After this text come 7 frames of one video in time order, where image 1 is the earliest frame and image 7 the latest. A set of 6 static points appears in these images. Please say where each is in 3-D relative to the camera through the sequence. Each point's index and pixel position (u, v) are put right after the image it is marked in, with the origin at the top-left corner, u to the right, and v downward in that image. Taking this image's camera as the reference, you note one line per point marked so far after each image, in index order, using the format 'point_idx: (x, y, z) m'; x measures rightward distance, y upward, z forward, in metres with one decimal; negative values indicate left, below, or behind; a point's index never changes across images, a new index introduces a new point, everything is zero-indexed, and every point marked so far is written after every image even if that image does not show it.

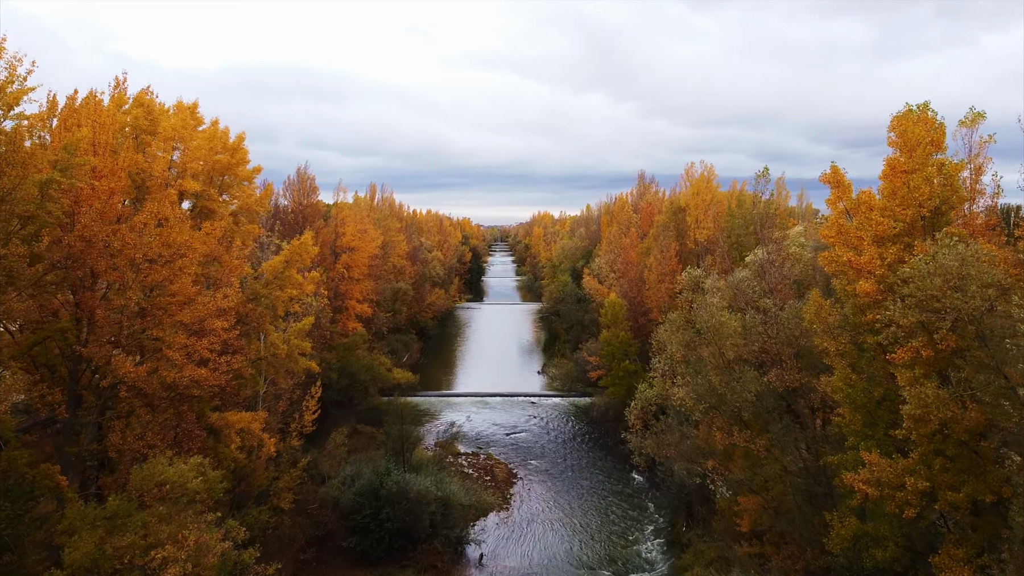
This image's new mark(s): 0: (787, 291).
0: (+7.0, 0.0, +12.6) m
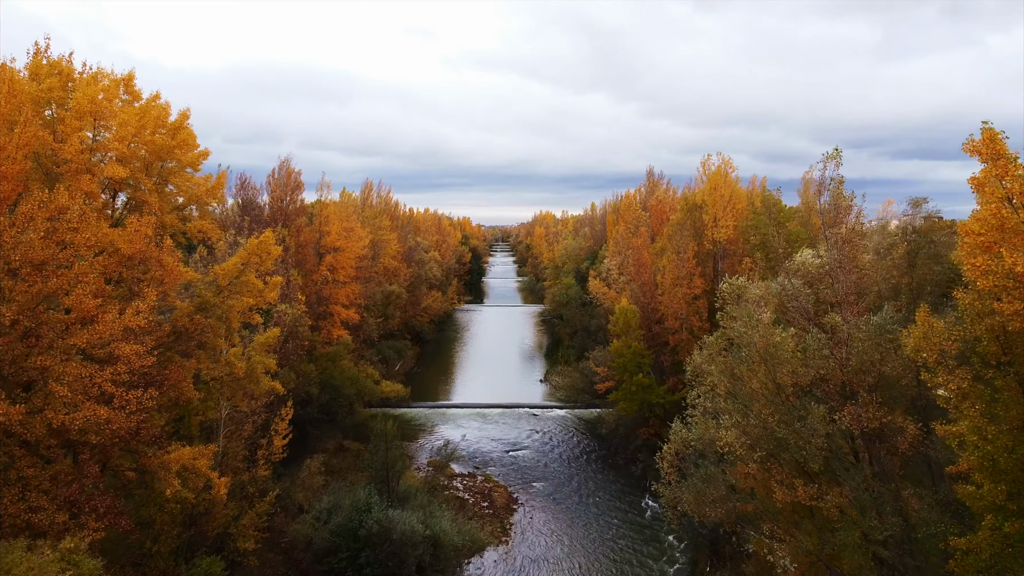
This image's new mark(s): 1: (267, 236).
0: (+7.0, -0.3, +10.1) m
1: (-6.5, +1.4, +13.2) m
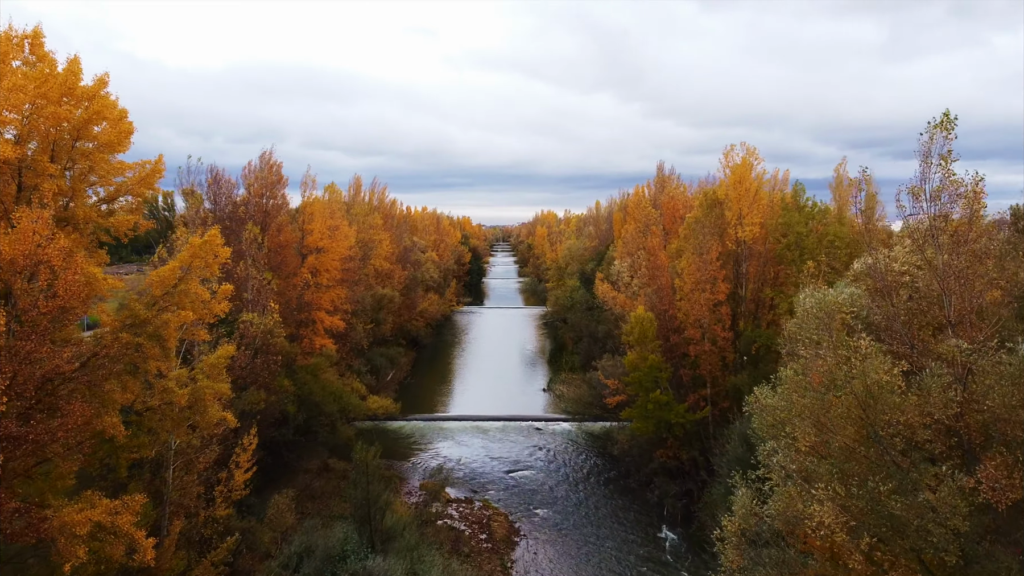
0: (+7.0, -0.5, +7.6) m
1: (-6.5, +1.2, +10.8) m
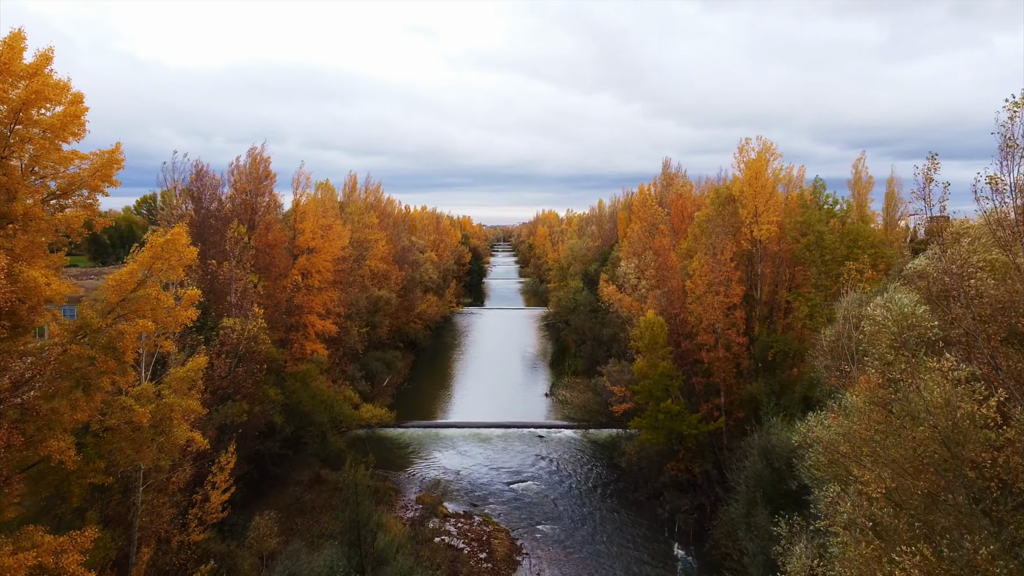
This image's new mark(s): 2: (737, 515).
0: (+7.1, -0.6, +6.4) m
1: (-6.4, +1.1, +9.5) m
2: (+7.2, -7.3, +16.0) m
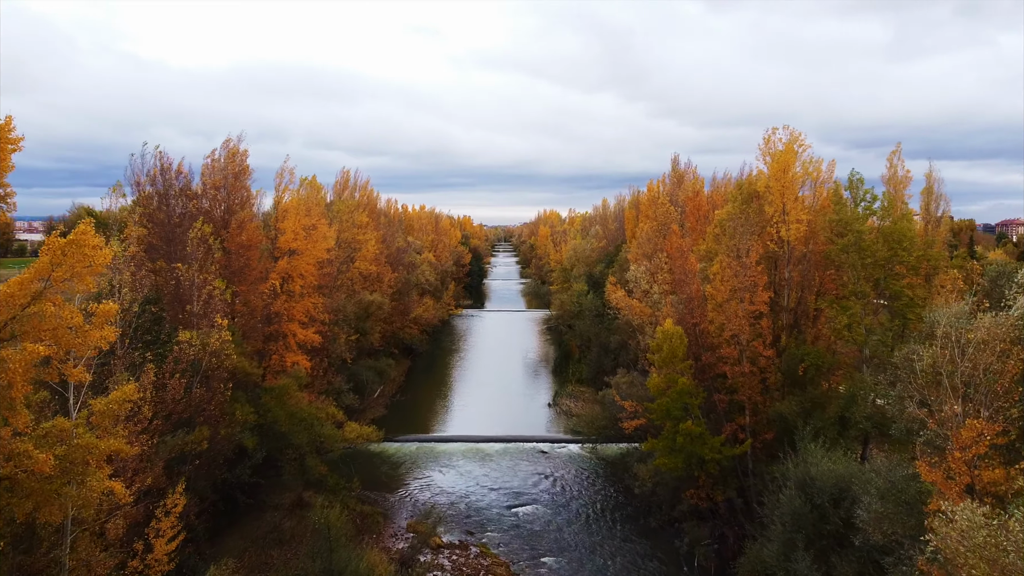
0: (+7.0, -0.8, +4.3) m
1: (-6.4, +0.9, +7.5) m
2: (+7.2, -7.5, +13.9) m
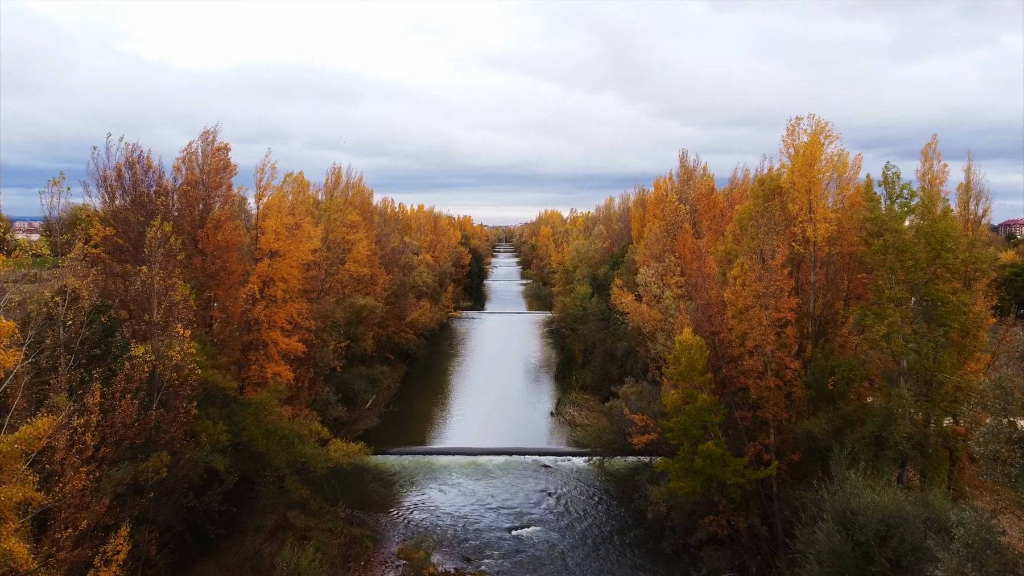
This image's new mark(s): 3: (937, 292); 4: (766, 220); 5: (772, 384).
0: (+7.0, -1.0, +2.7) m
1: (-6.4, +0.7, +5.9) m
2: (+7.2, -7.7, +12.3) m
3: (+13.4, -0.1, +15.7) m
4: (+9.0, +2.4, +17.7) m
5: (+8.1, -3.0, +15.4) m
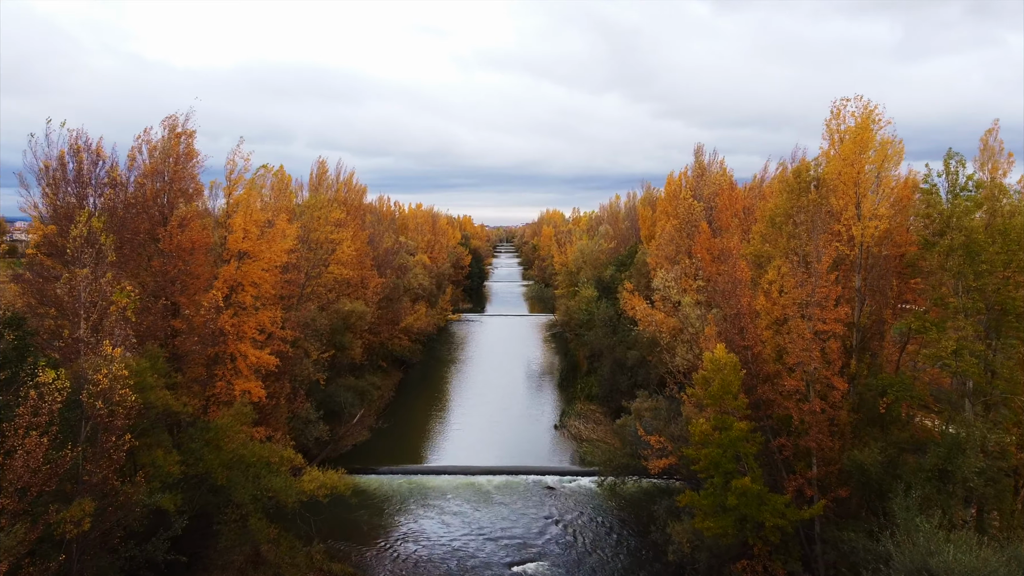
0: (+7.0, -1.2, +0.4) m
1: (-6.4, +0.5, +3.7) m
2: (+7.2, -7.9, +10.0) m
3: (+13.4, -0.3, +13.5) m
4: (+9.0, +2.2, +15.4) m
5: (+8.1, -3.2, +13.1) m
